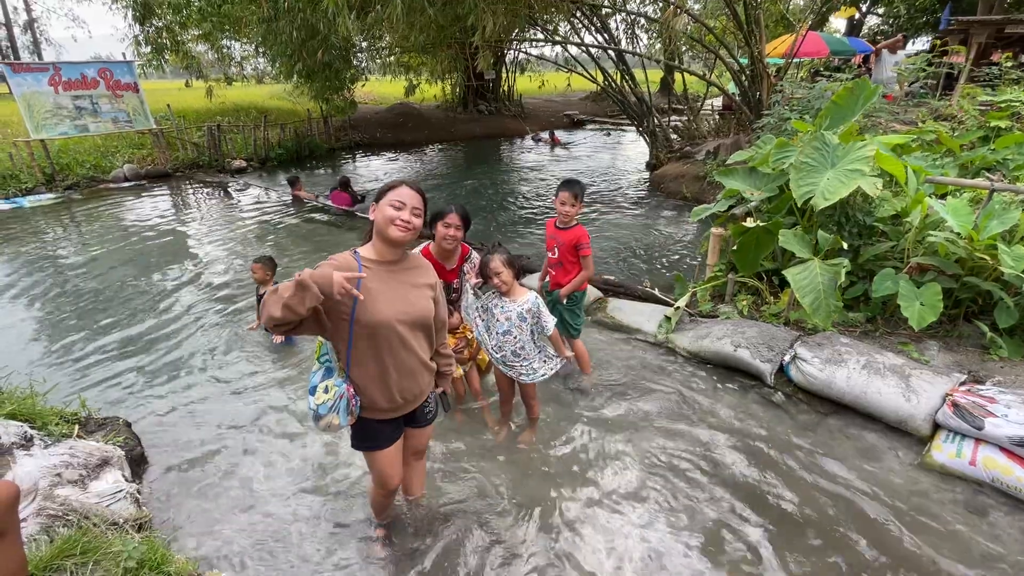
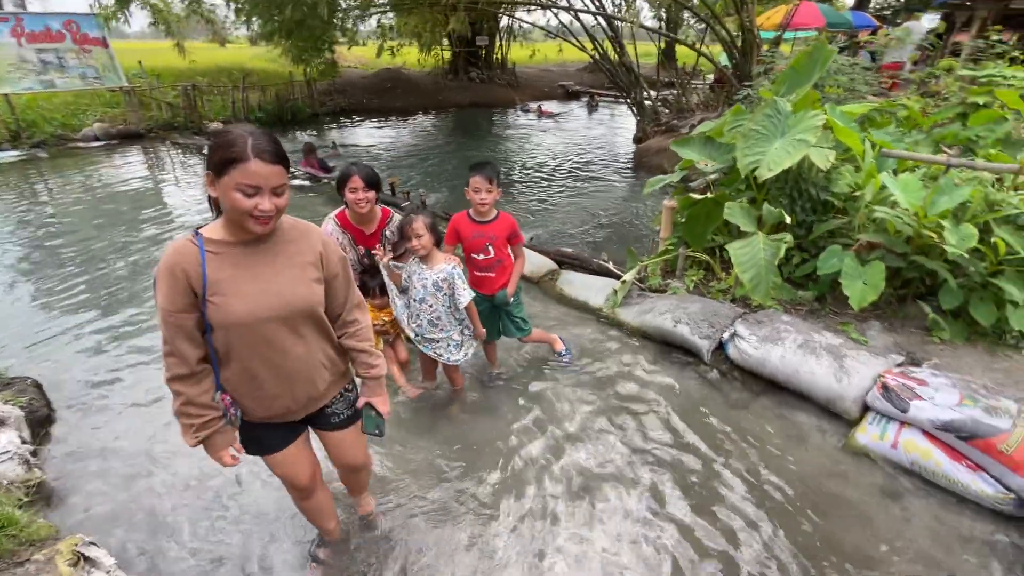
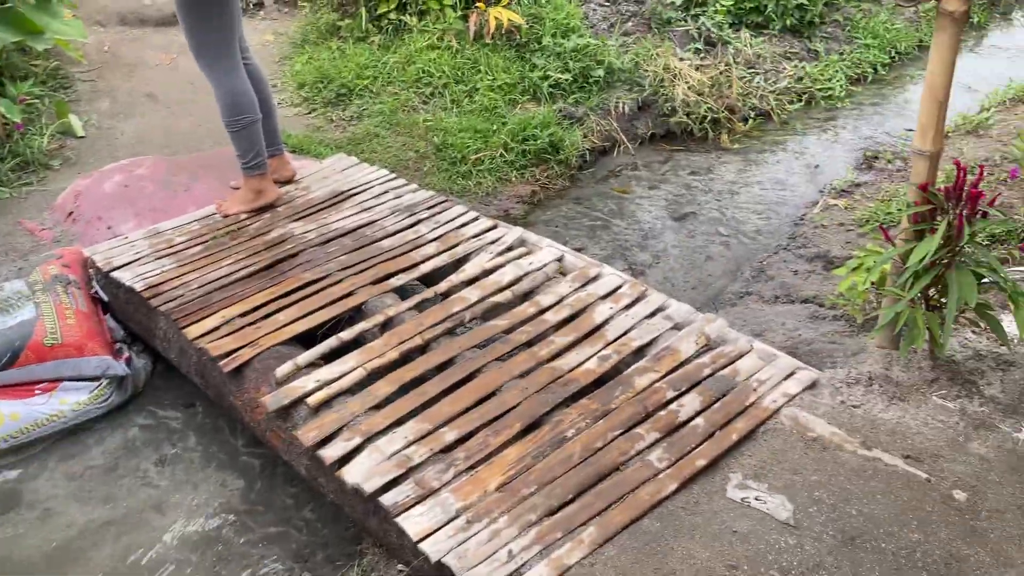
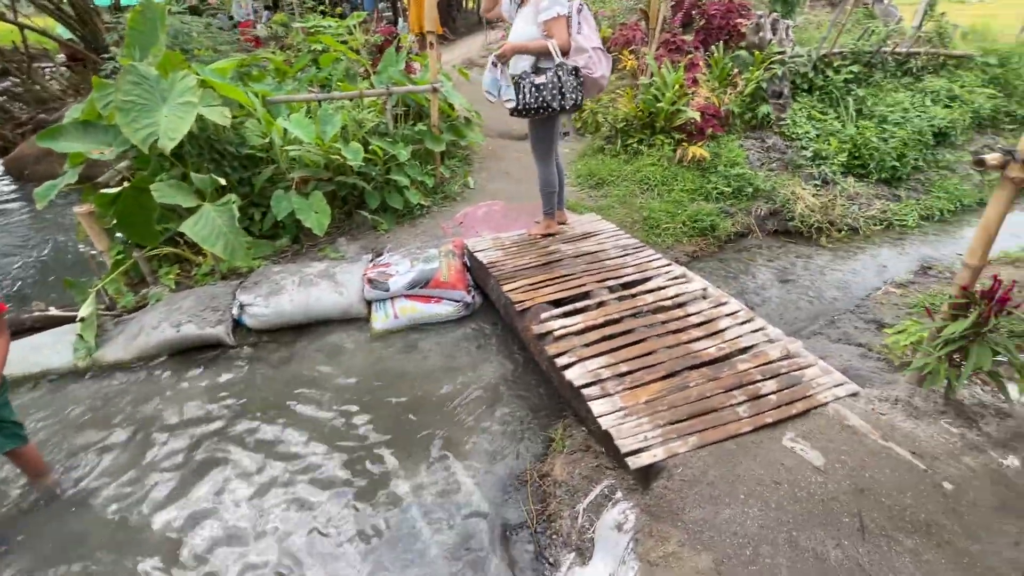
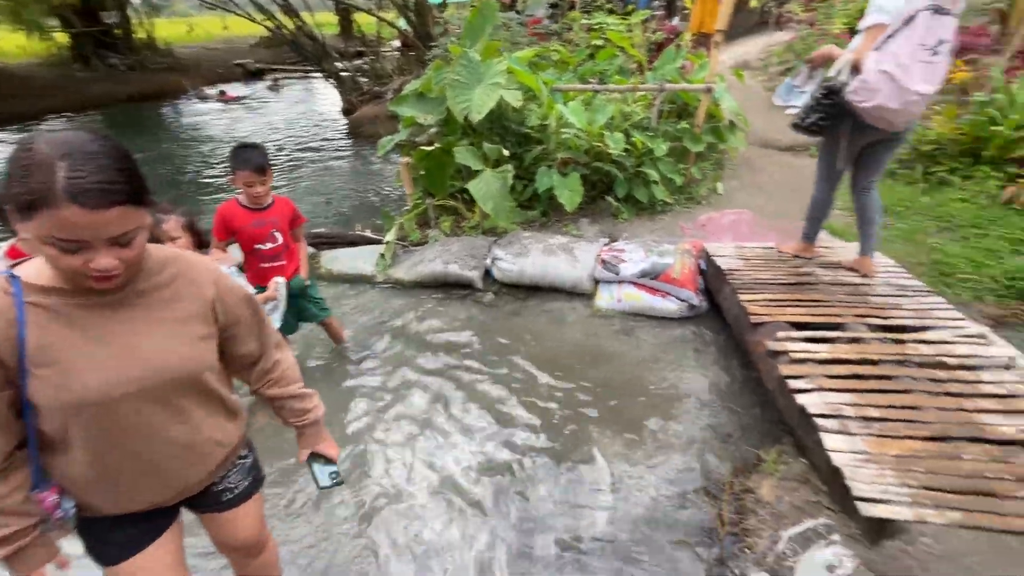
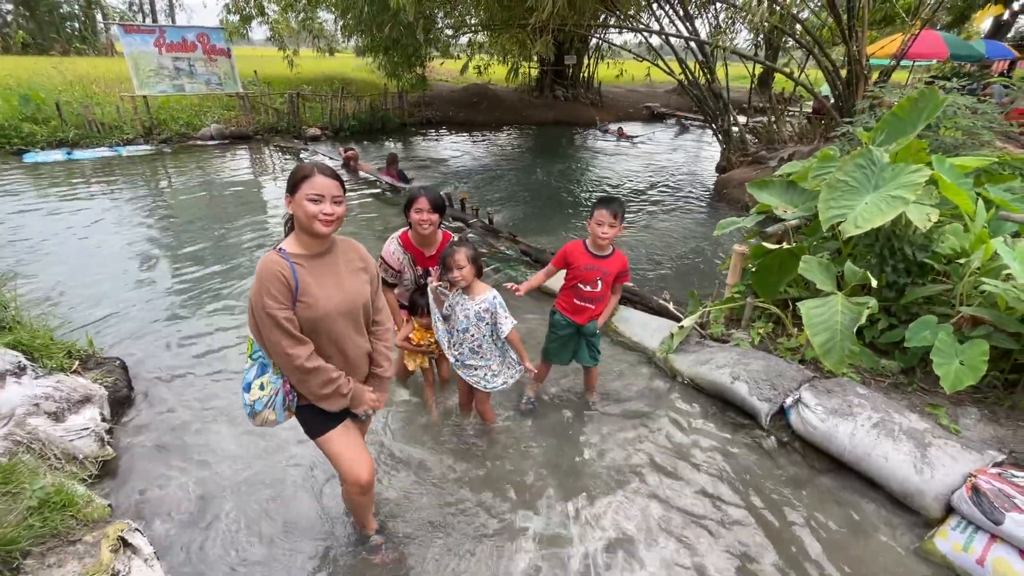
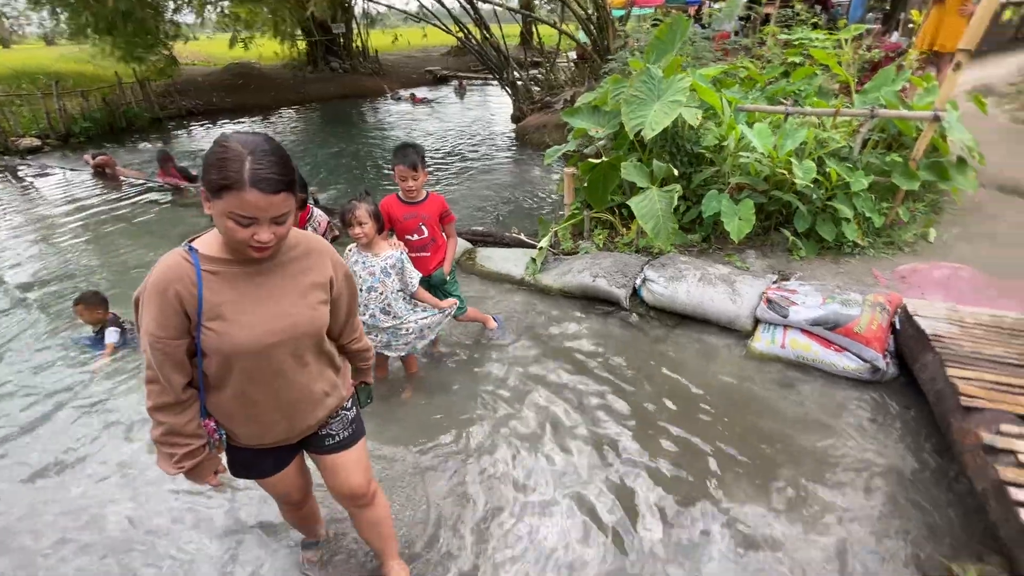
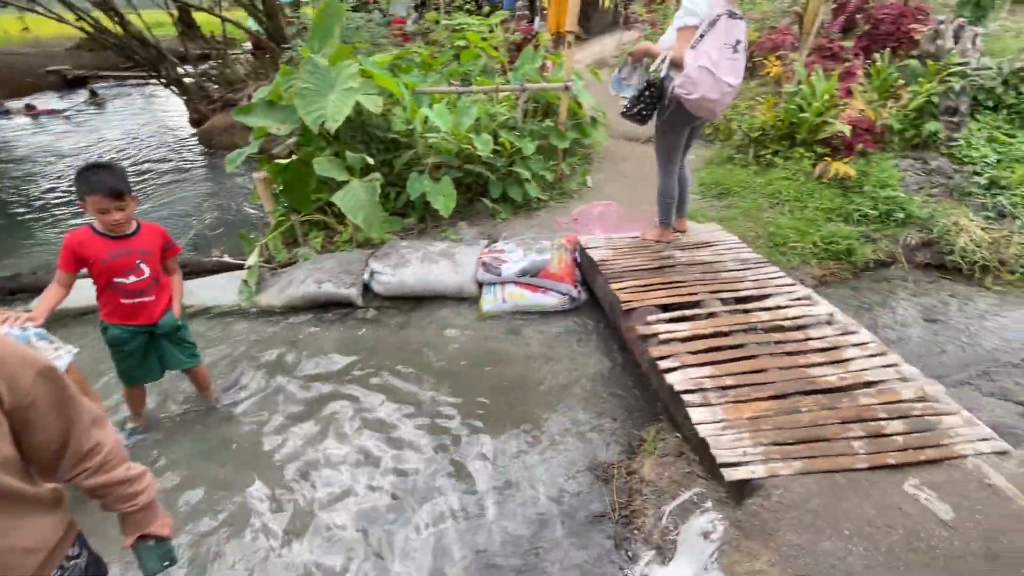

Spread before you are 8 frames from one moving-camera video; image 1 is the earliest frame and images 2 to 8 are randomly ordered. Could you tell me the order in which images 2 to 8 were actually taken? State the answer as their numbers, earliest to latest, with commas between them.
6, 2, 7, 5, 8, 4, 3
